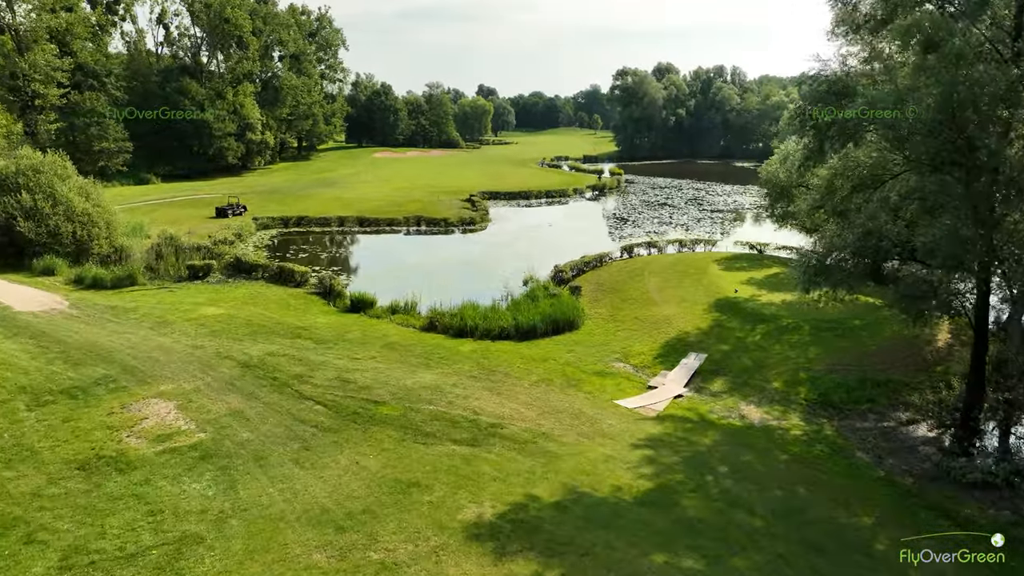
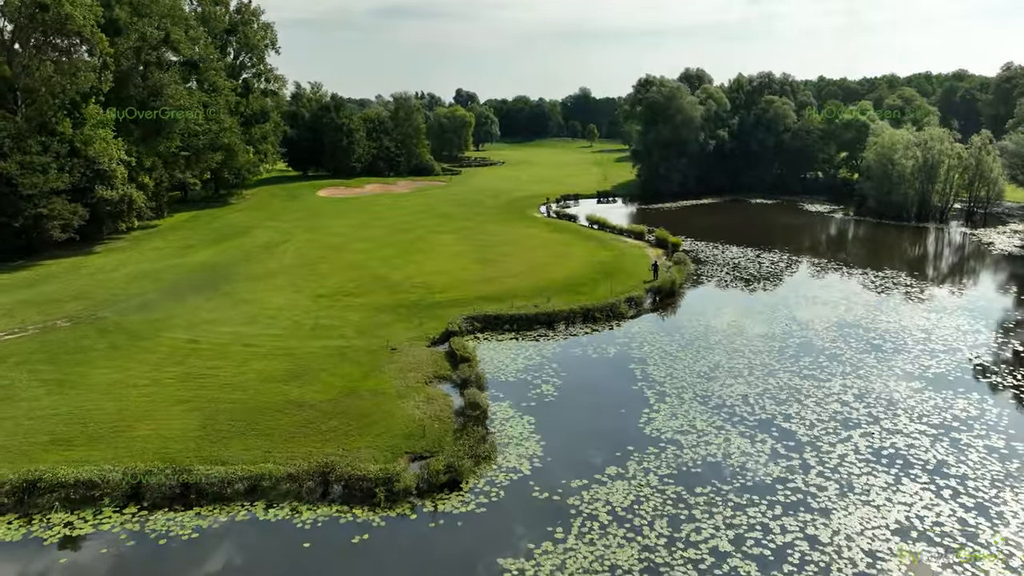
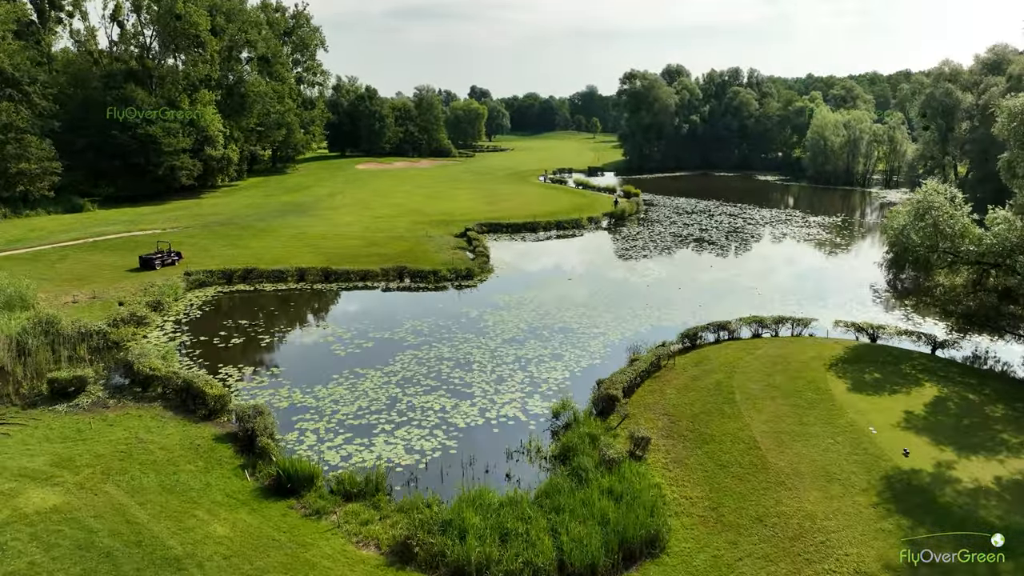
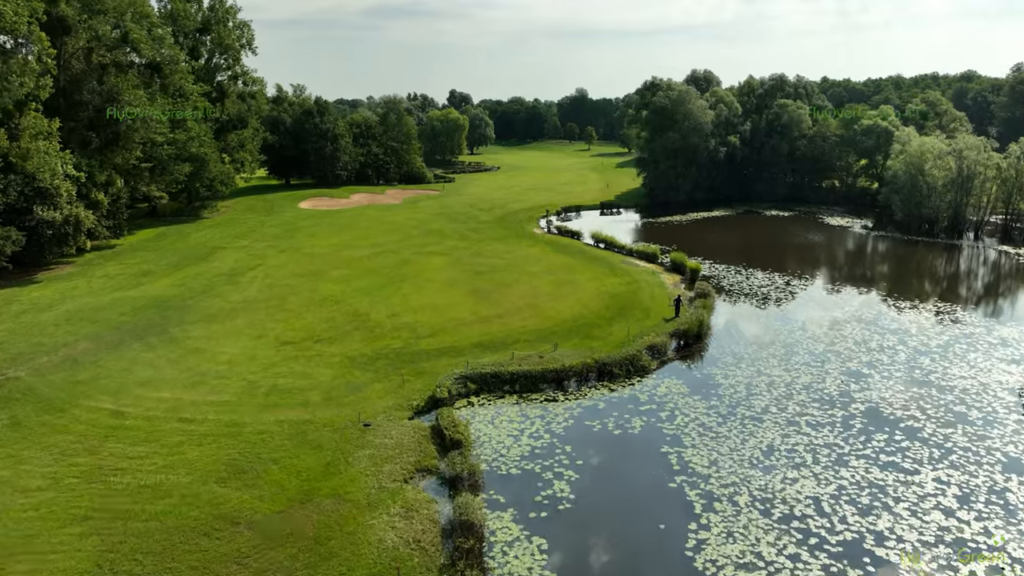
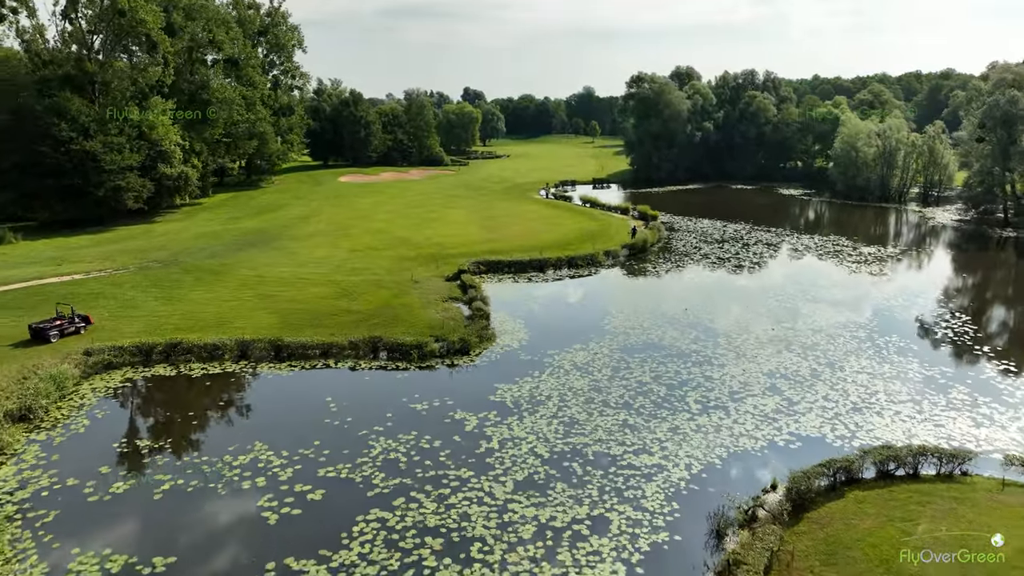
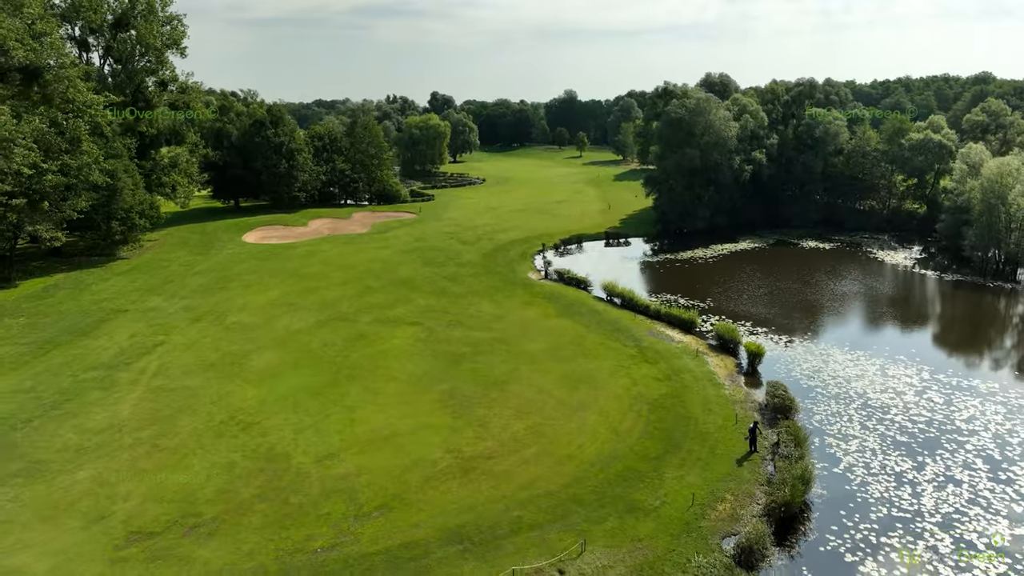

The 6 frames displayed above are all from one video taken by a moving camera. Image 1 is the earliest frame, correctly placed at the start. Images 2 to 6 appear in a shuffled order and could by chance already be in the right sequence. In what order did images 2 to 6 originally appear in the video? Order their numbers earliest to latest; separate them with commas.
3, 5, 2, 4, 6
